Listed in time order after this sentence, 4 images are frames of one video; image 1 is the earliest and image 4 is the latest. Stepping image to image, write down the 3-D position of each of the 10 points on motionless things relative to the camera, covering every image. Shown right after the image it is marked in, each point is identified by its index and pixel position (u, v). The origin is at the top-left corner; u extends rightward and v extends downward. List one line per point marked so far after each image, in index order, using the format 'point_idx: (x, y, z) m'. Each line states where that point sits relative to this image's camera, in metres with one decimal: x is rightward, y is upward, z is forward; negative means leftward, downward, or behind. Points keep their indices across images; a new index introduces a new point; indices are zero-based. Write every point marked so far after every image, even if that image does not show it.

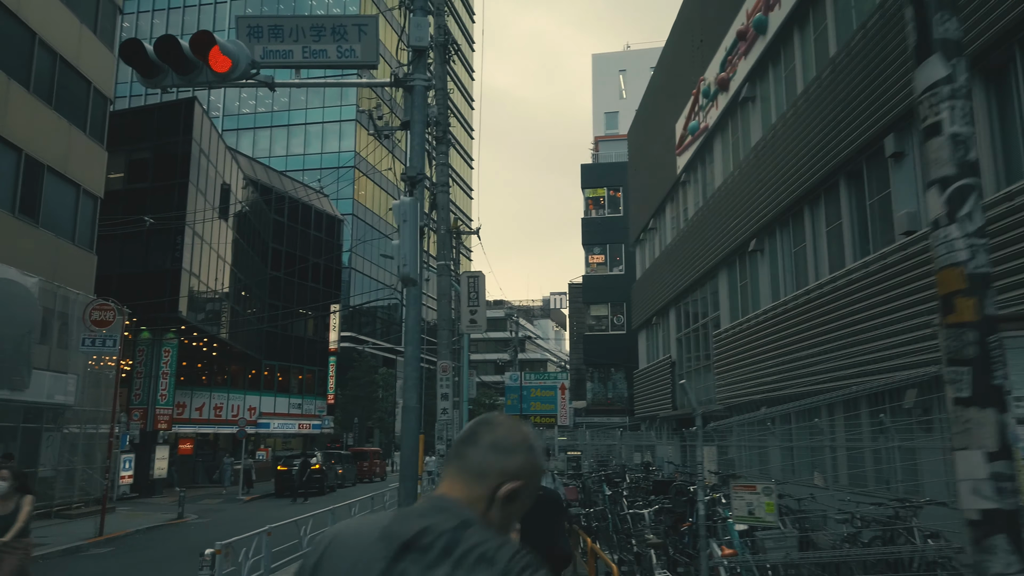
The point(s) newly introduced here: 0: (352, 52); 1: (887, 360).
0: (-1.9, +2.8, +9.0) m
1: (+6.0, -1.2, +12.4) m
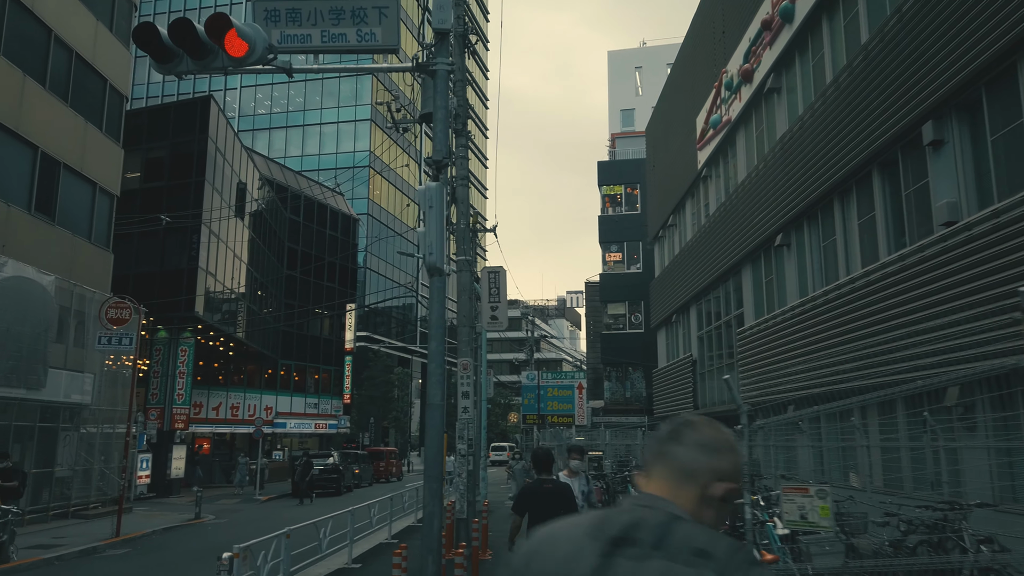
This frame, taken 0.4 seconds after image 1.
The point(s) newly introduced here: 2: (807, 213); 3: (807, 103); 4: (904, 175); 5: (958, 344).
0: (-1.6, +2.8, +8.7) m
1: (+6.3, -1.1, +12.0) m
2: (+6.7, +1.7, +17.6) m
3: (+6.7, +4.2, +17.4) m
4: (+6.8, +2.0, +13.2) m
5: (+6.3, -0.8, +10.9) m
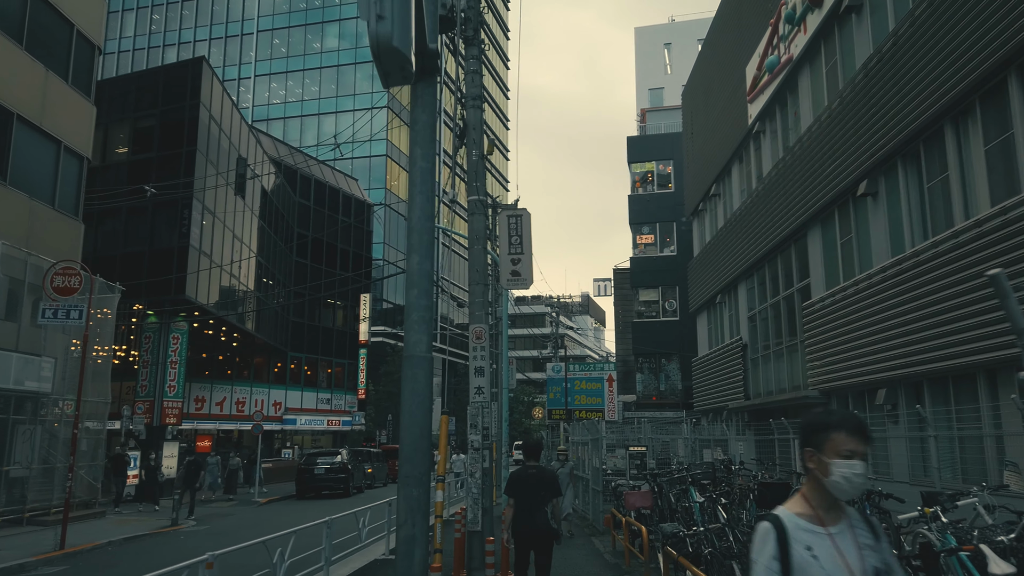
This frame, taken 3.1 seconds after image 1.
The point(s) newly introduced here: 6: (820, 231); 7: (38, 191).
0: (-1.4, +3.6, +5.6) m
1: (+6.6, -0.3, +8.6) m
2: (+7.2, +2.5, +14.3) m
3: (+7.1, +5.0, +14.1) m
4: (+7.1, +2.8, +9.9) m
5: (+6.6, 0.0, +7.5) m
6: (+7.4, +1.4, +18.6) m
7: (-11.5, +2.4, +18.7) m
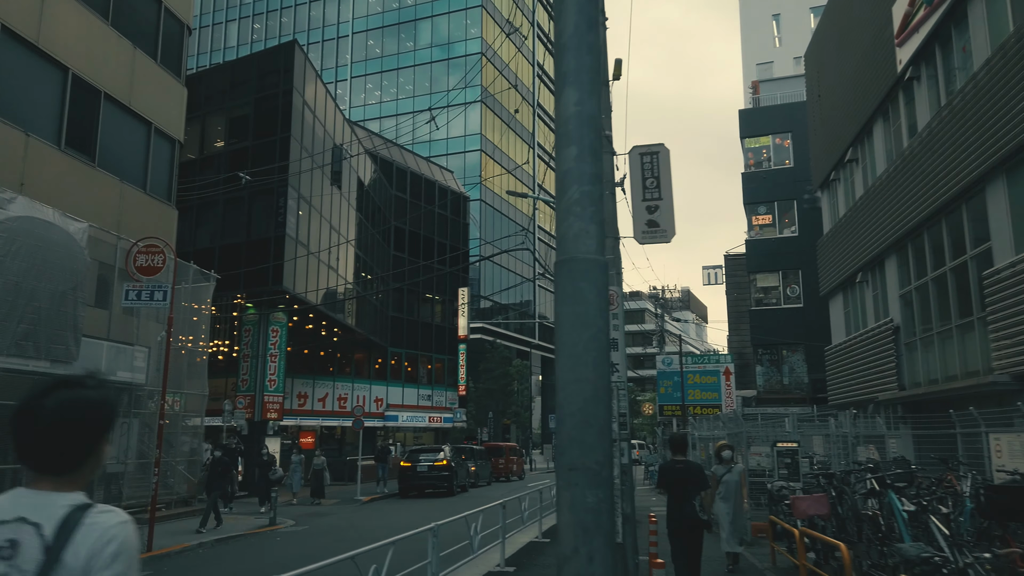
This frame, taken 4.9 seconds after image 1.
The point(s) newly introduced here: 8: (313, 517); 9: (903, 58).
0: (-0.5, +4.1, +3.7) m
1: (+7.9, +0.4, +5.7) m
2: (+9.1, +3.2, +11.2) m
3: (+8.9, +5.7, +11.0) m
4: (+8.5, +3.5, +6.9) m
5: (+7.7, +0.7, +4.6) m
6: (+9.9, +2.1, +15.4) m
7: (-9.0, +2.7, +17.9) m
8: (-5.1, -5.9, +19.9) m
9: (+10.0, +5.9, +19.7) m
